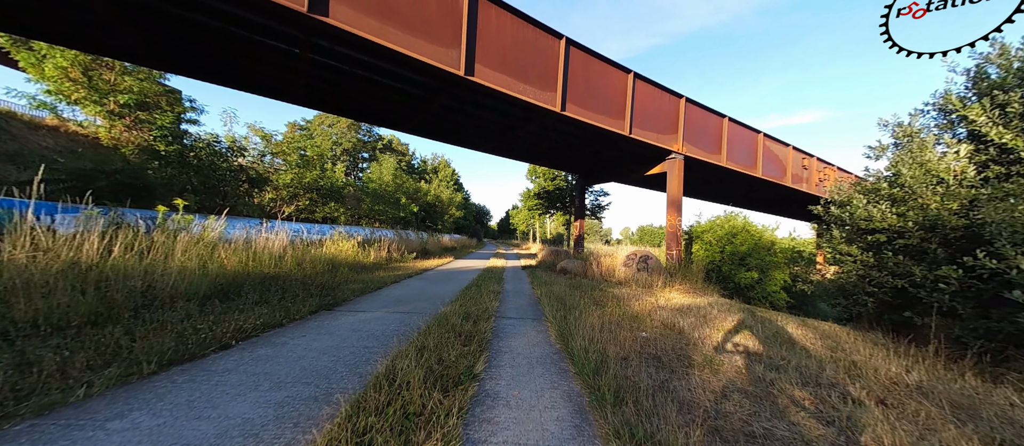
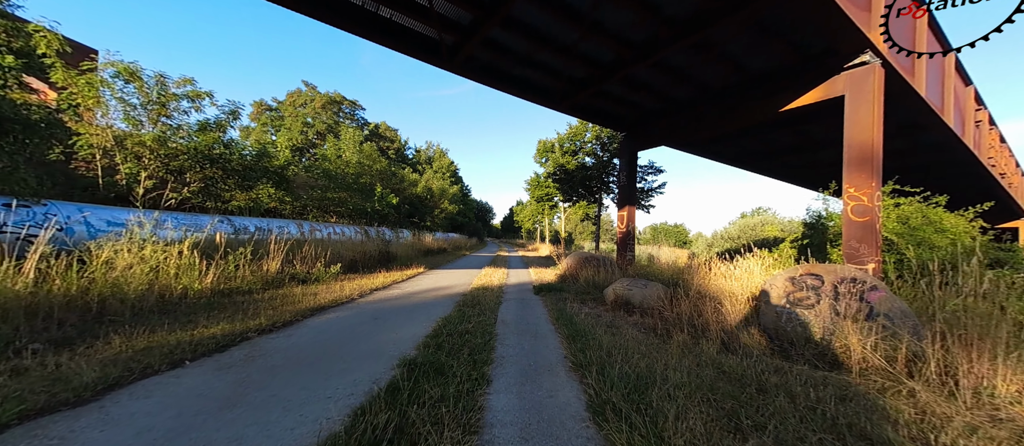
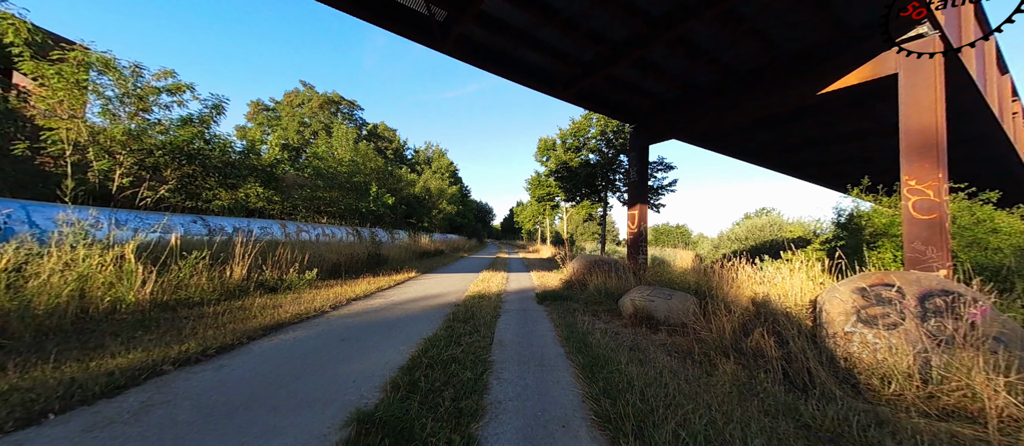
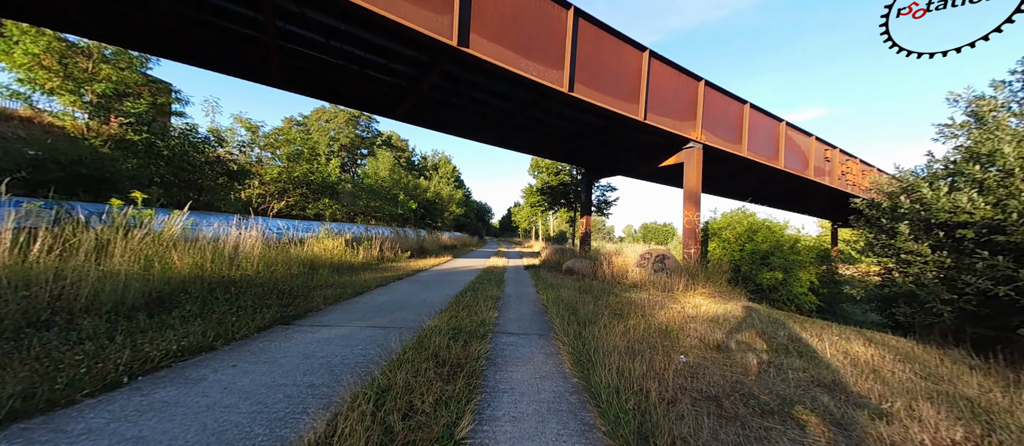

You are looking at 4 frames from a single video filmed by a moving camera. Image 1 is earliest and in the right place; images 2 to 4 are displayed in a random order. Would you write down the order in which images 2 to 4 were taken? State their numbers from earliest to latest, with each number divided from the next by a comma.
4, 2, 3
